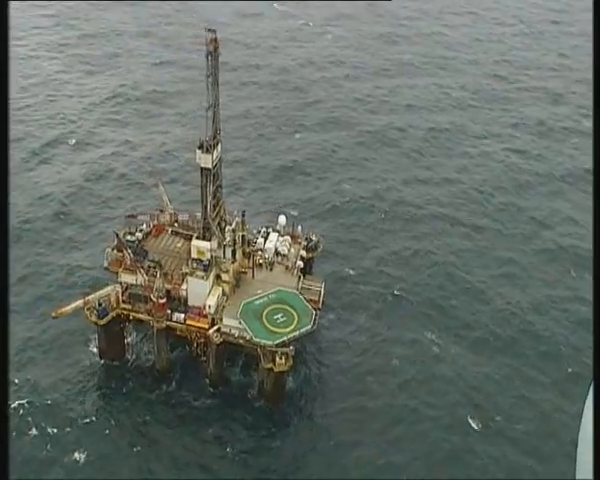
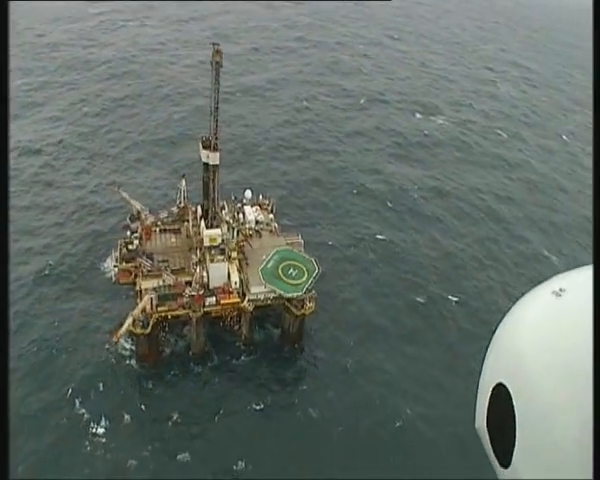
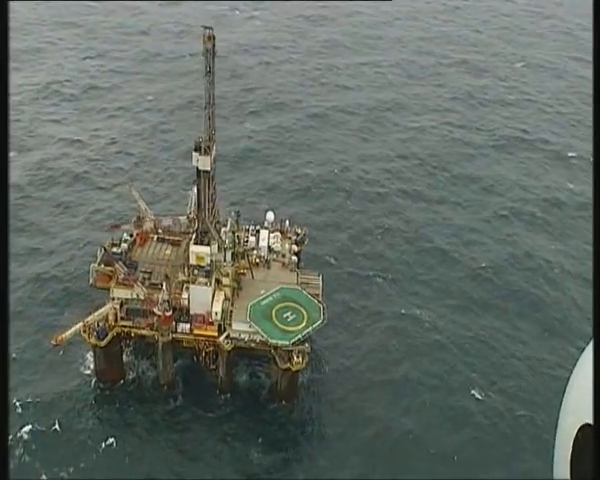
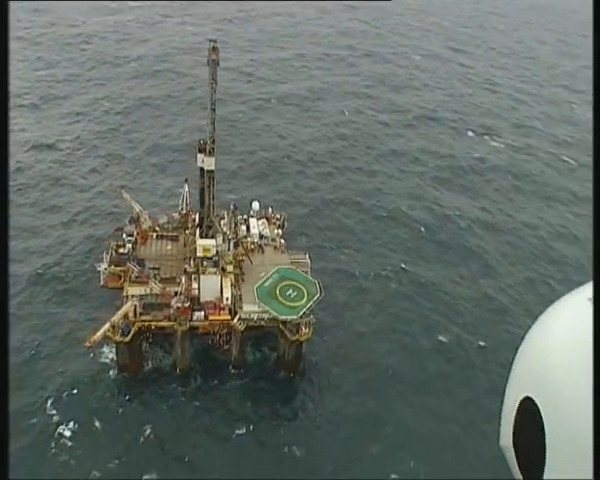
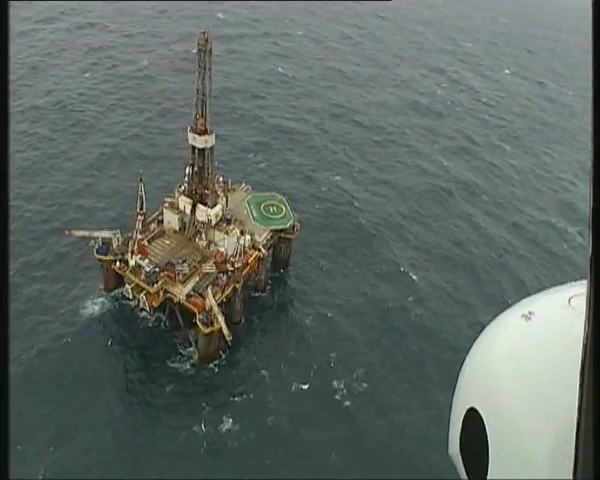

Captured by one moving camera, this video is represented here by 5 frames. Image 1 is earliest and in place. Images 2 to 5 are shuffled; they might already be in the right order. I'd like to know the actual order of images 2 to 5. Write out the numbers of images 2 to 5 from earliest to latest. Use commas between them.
3, 4, 2, 5
